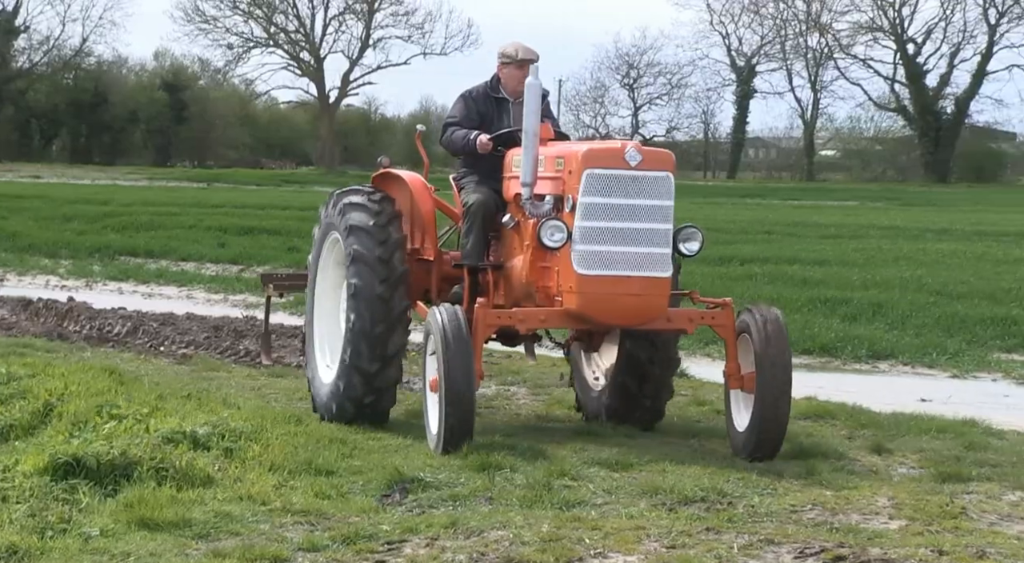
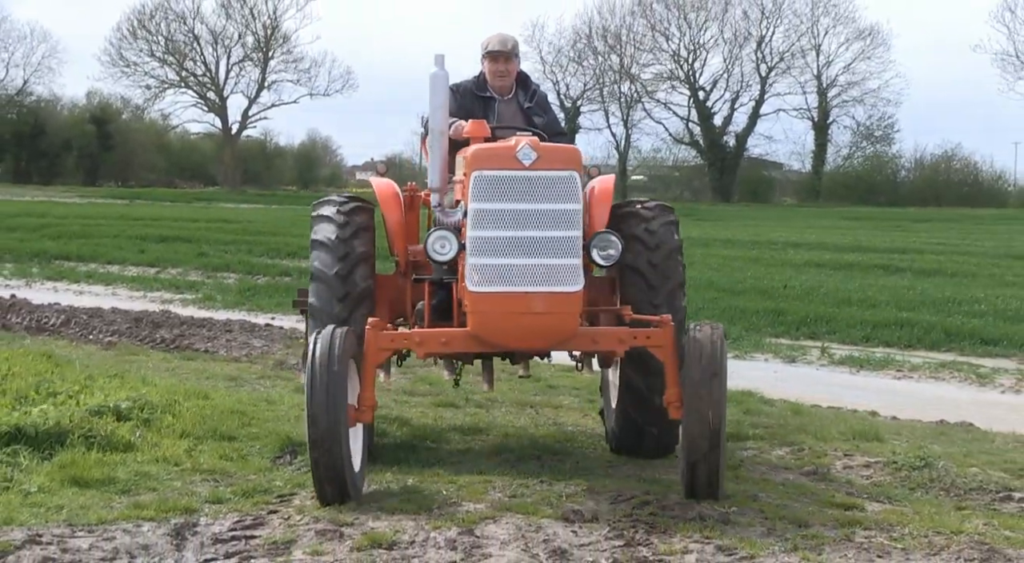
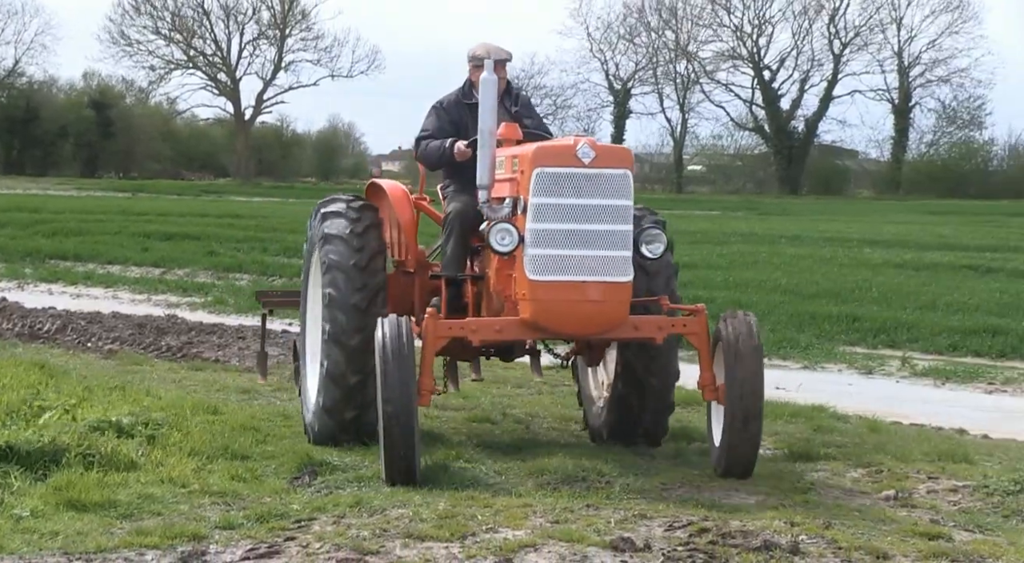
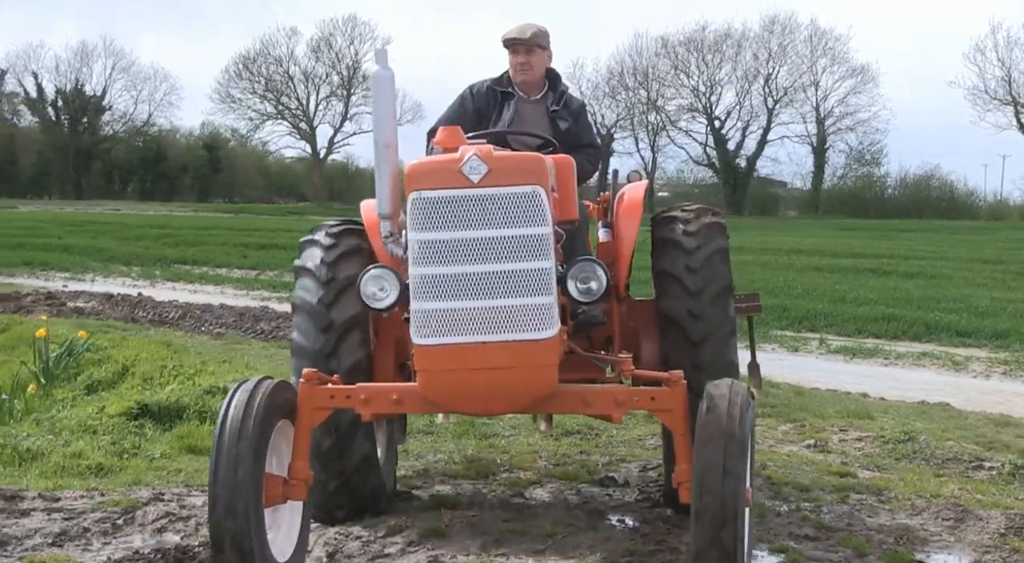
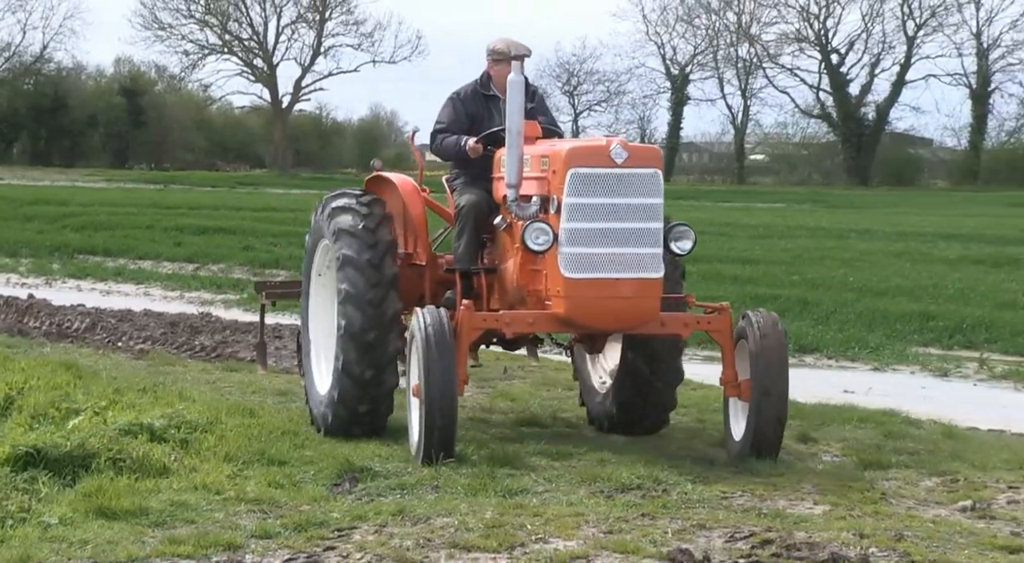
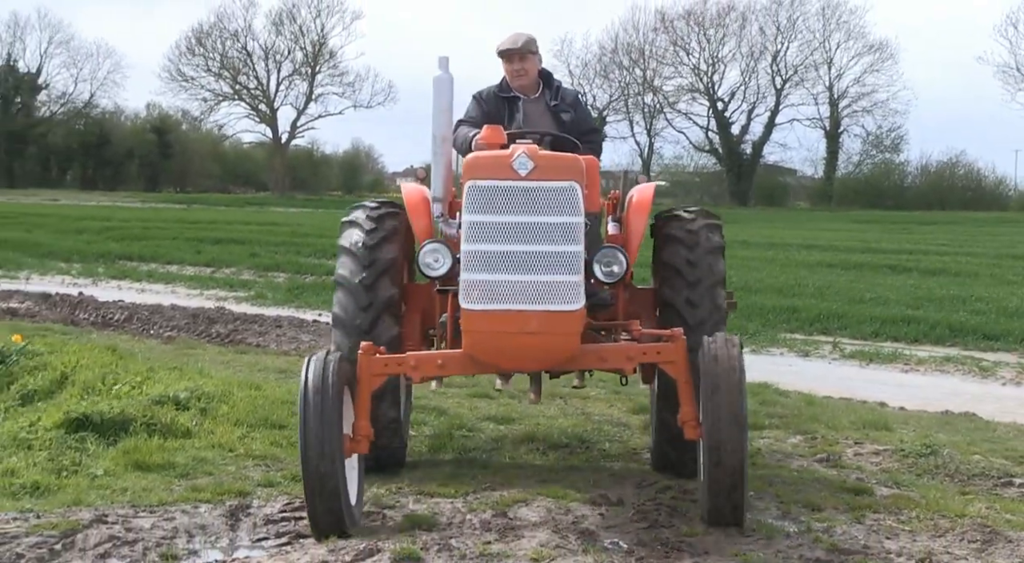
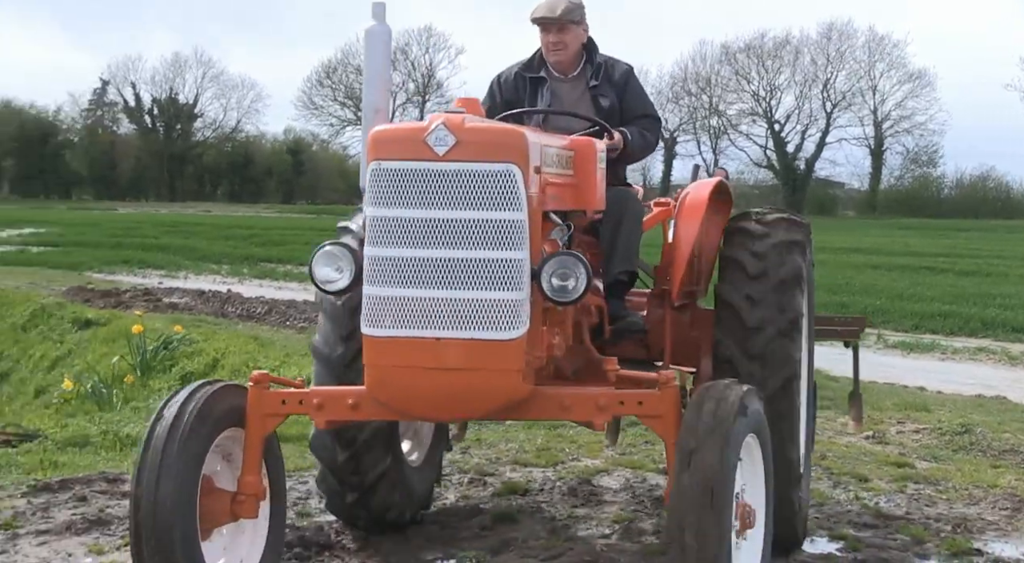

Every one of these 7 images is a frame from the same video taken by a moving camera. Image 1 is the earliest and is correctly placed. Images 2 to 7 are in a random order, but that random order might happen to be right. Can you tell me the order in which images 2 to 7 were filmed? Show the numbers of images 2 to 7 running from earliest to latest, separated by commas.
5, 3, 2, 6, 4, 7
